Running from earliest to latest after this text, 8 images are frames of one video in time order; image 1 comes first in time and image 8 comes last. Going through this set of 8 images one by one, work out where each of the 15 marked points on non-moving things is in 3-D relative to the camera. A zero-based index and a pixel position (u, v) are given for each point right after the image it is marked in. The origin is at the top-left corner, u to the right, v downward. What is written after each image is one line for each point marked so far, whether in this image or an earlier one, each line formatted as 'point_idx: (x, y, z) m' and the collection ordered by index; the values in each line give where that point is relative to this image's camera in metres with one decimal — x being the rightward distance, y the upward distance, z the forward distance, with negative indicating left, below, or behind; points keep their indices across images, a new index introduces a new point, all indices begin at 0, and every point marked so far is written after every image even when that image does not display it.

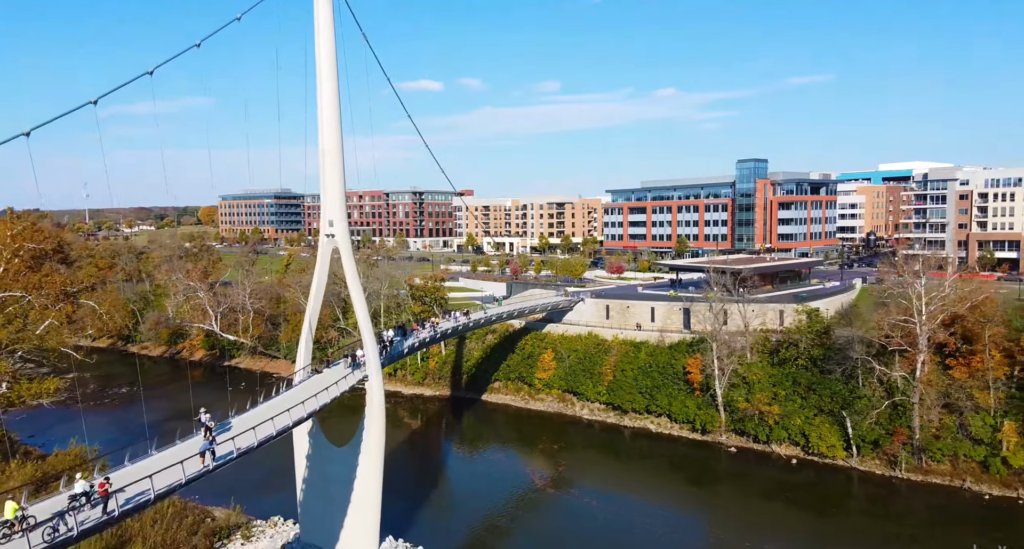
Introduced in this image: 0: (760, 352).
0: (+6.7, -2.0, +17.8) m
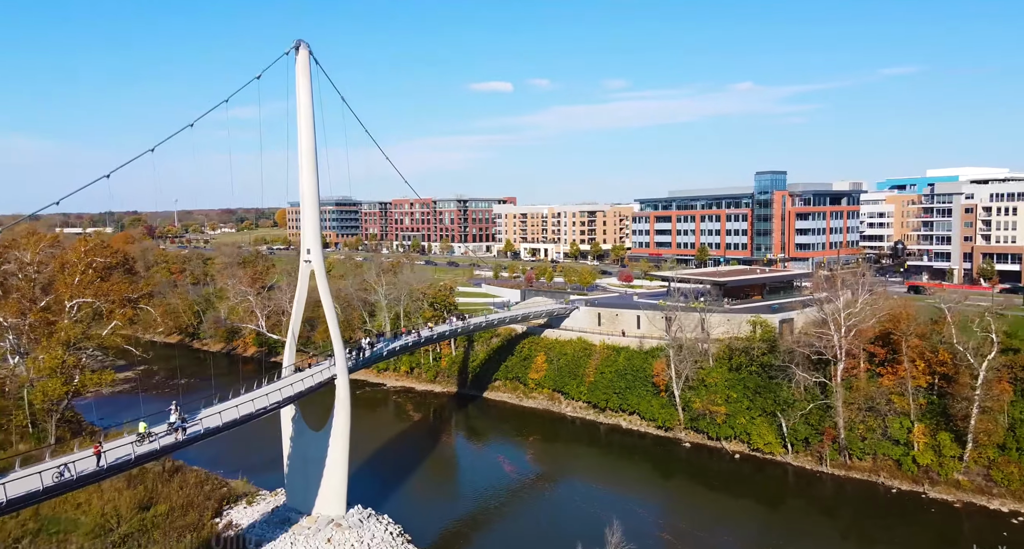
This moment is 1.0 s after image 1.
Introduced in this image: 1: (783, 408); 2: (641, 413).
0: (+6.2, -2.4, +19.4) m
1: (+7.0, -3.5, +17.1) m
2: (+3.9, -4.3, +20.2) m
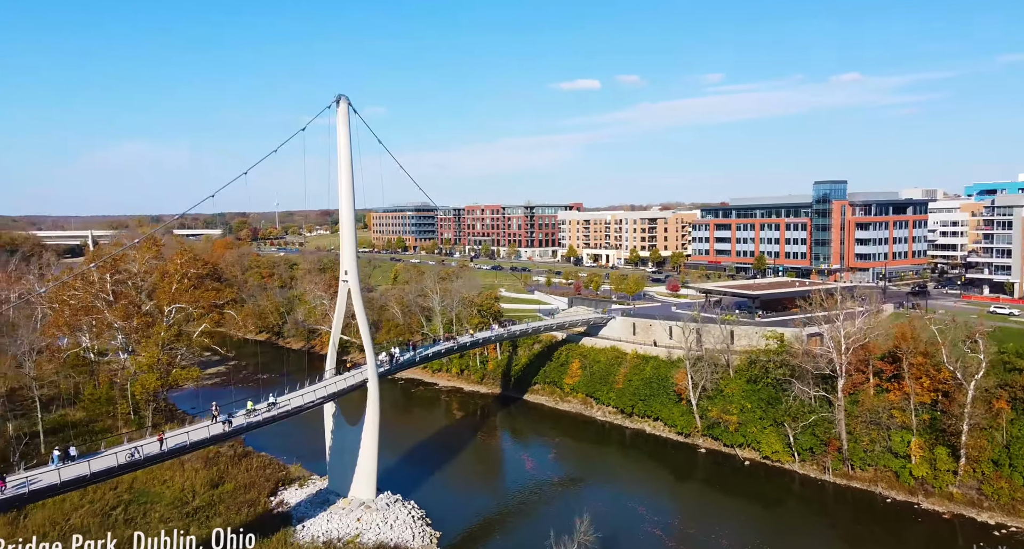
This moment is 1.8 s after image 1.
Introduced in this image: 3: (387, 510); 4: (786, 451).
0: (+7.1, -2.9, +20.2) m
1: (+7.6, -4.0, +17.9) m
2: (+4.9, -4.7, +21.3) m
3: (-2.9, -5.4, +14.8) m
4: (+7.4, -4.8, +17.6) m
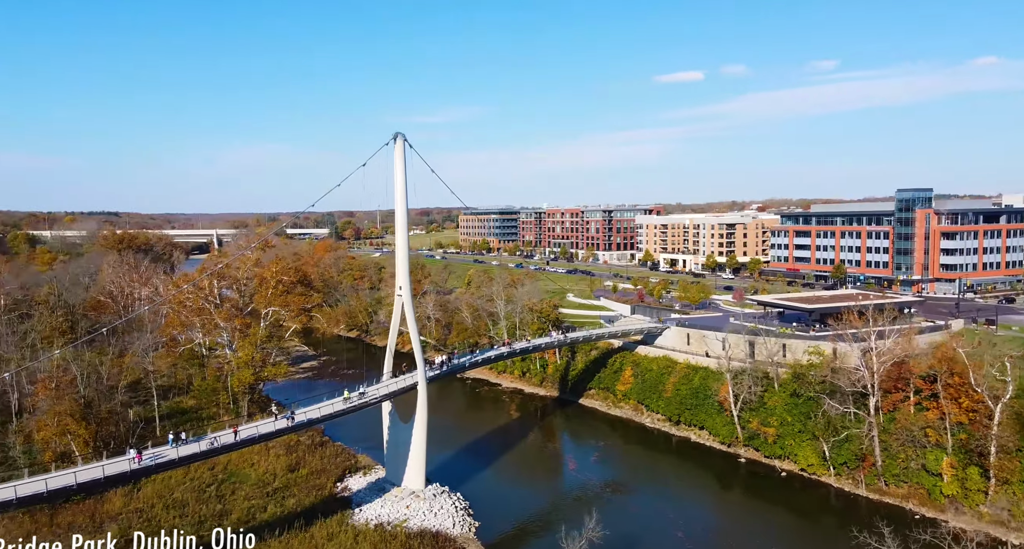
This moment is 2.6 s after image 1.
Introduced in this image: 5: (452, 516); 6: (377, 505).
0: (+8.6, -3.3, +20.5) m
1: (+8.8, -4.4, +18.1) m
2: (+6.6, -5.2, +21.9) m
3: (-2.0, -5.8, +16.6) m
4: (+8.5, -5.2, +18.0) m
5: (-1.5, -6.0, +16.0) m
6: (-3.4, -5.7, +16.2) m
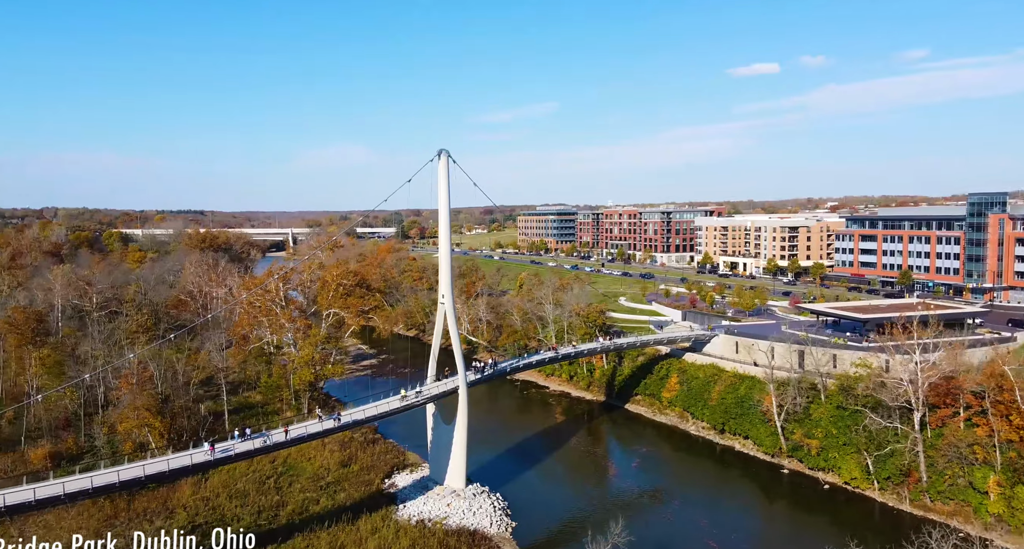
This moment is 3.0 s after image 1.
0: (+9.9, -3.6, +20.2) m
1: (+9.9, -4.7, +17.8) m
2: (+8.1, -5.5, +21.8) m
3: (-1.0, -6.0, +17.4) m
4: (+9.6, -5.5, +17.7) m
5: (-0.6, -6.2, +16.7) m
6: (-2.4, -6.0, +17.1) m
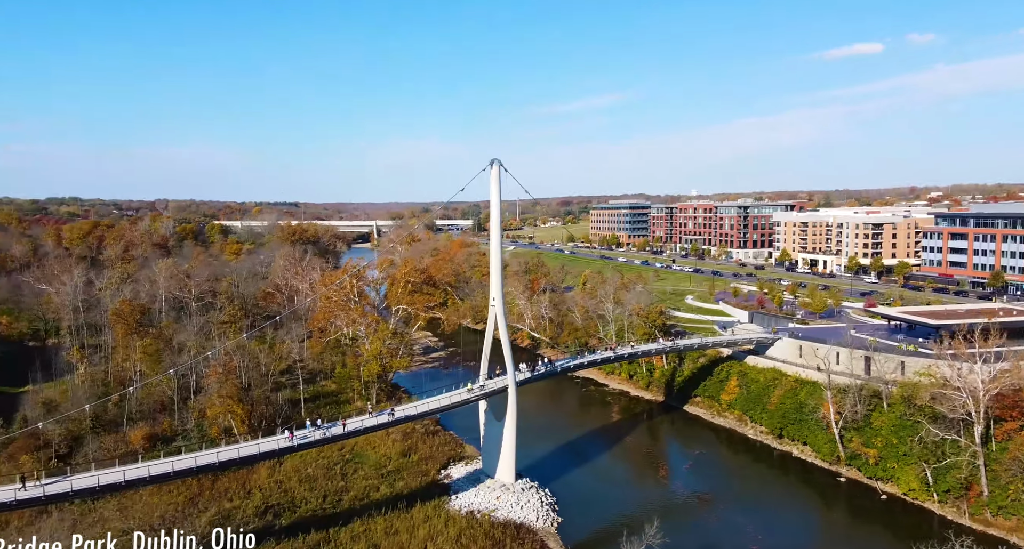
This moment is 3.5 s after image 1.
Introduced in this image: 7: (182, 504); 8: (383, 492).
0: (+11.5, -3.8, +19.7) m
1: (+11.2, -4.9, +17.3) m
2: (+9.9, -5.6, +21.5) m
3: (+0.3, -6.1, +18.1) m
4: (+10.9, -5.7, +17.2) m
5: (+0.7, -6.3, +17.4) m
6: (-1.1, -6.1, +18.0) m
7: (-8.8, -6.1, +17.3) m
8: (-3.6, -6.1, +18.4) m
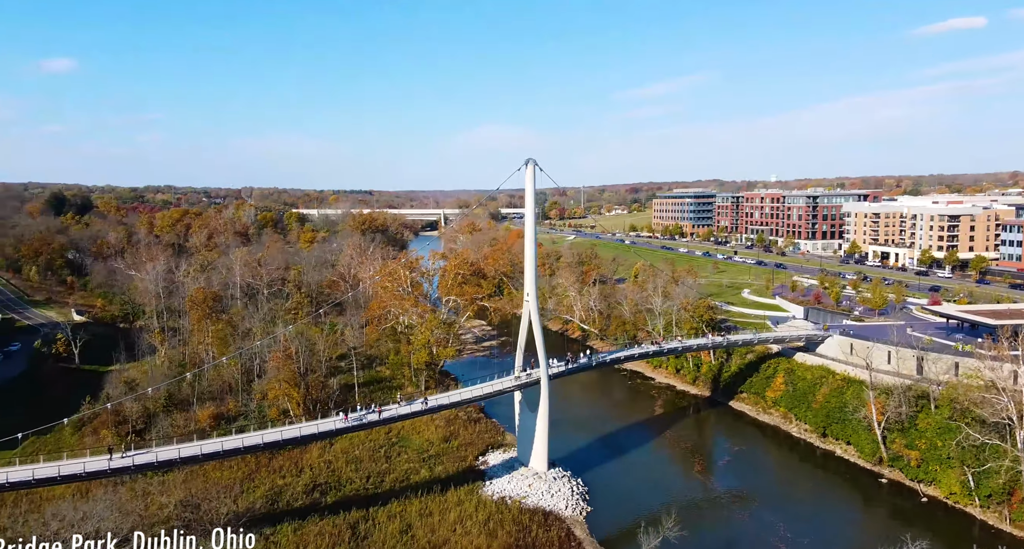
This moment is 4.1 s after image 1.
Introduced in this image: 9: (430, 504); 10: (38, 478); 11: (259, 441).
0: (+12.5, -3.7, +19.1) m
1: (+12.0, -4.9, +16.8) m
2: (+11.1, -5.5, +21.1) m
3: (+1.2, -6.0, +18.7) m
4: (+11.7, -5.7, +16.7) m
5: (+1.5, -6.2, +18.0) m
6: (-0.2, -5.9, +18.8) m
7: (-7.9, -5.9, +18.8) m
8: (-2.7, -6.0, +19.4) m
9: (-2.1, -6.0, +16.9) m
10: (-11.0, -4.8, +15.1) m
11: (-6.8, -4.5, +17.6) m
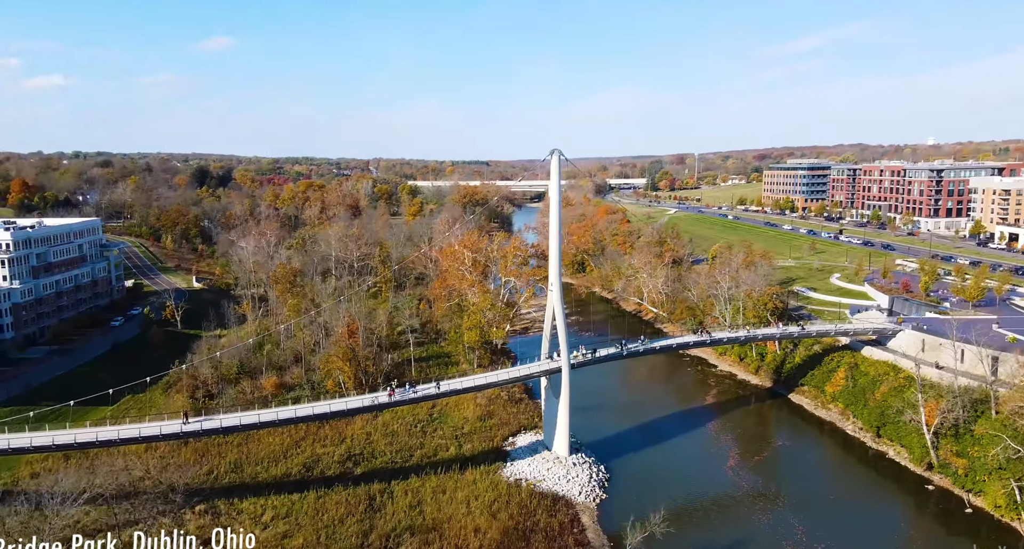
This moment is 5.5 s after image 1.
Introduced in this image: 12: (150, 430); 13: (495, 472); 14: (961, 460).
0: (+13.1, -3.6, +17.4) m
1: (+12.1, -4.9, +15.2) m
2: (+11.9, -5.3, +19.7) m
3: (+1.8, -5.6, +19.0) m
4: (+11.8, -5.7, +15.3) m
5: (+2.0, -5.9, +18.2) m
6: (+0.4, -5.6, +19.2) m
7: (-7.1, -5.4, +20.5) m
8: (-1.9, -5.5, +20.2) m
9: (-1.8, -5.6, +17.7) m
10: (-10.8, -4.3, +17.4) m
11: (-6.3, -4.1, +19.1) m
12: (-10.1, -4.3, +18.2) m
13: (-0.5, -5.6, +18.5) m
14: (+11.8, -4.9, +17.0) m
